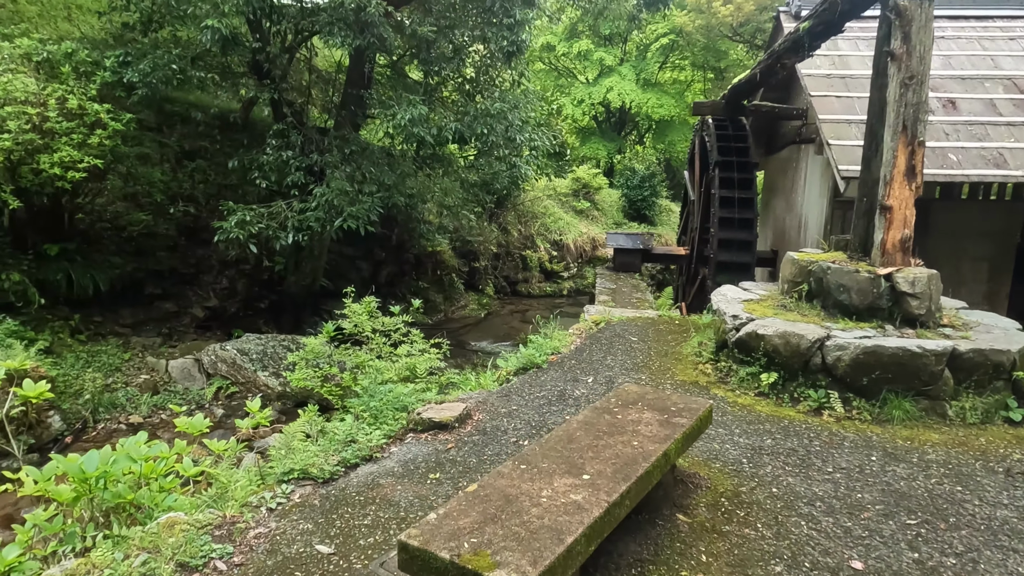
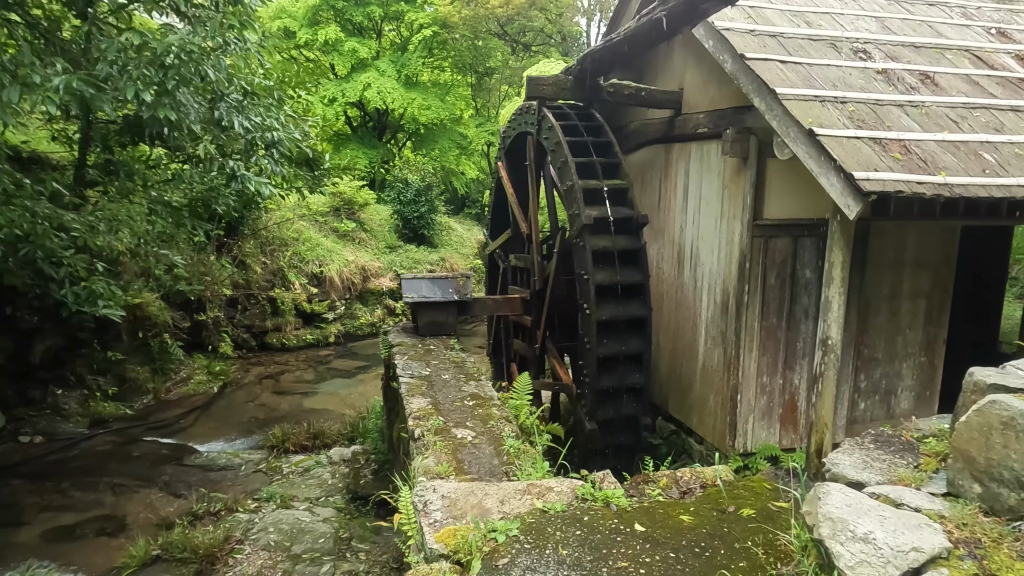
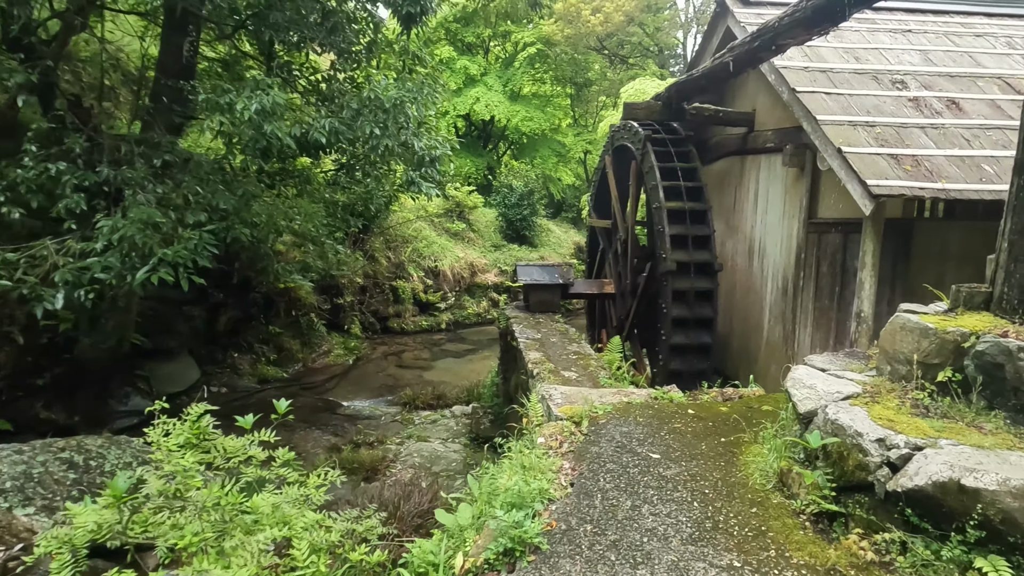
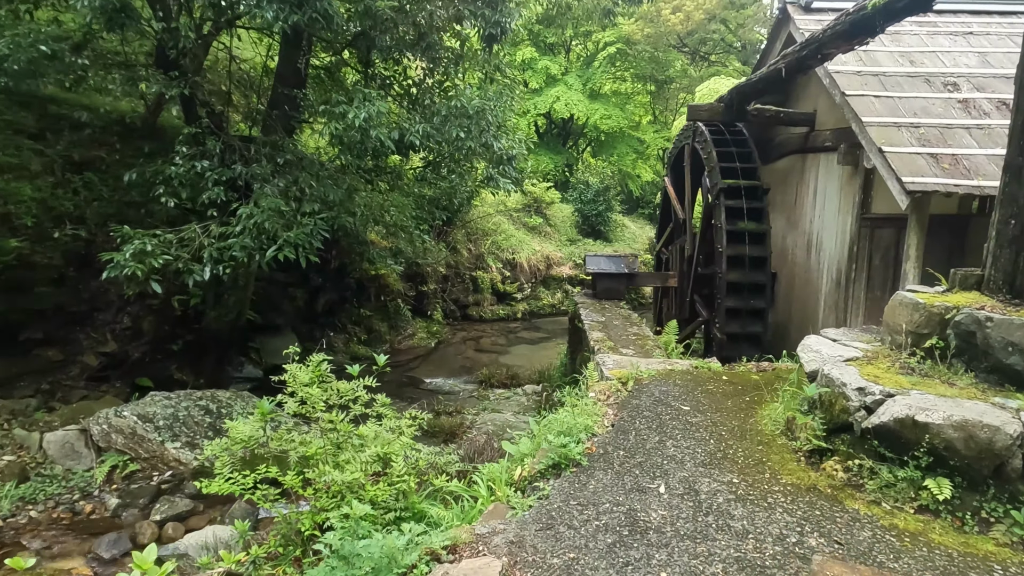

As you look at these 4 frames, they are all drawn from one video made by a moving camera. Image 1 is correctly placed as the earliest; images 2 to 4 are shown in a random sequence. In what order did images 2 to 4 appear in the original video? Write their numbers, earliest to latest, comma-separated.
4, 3, 2
